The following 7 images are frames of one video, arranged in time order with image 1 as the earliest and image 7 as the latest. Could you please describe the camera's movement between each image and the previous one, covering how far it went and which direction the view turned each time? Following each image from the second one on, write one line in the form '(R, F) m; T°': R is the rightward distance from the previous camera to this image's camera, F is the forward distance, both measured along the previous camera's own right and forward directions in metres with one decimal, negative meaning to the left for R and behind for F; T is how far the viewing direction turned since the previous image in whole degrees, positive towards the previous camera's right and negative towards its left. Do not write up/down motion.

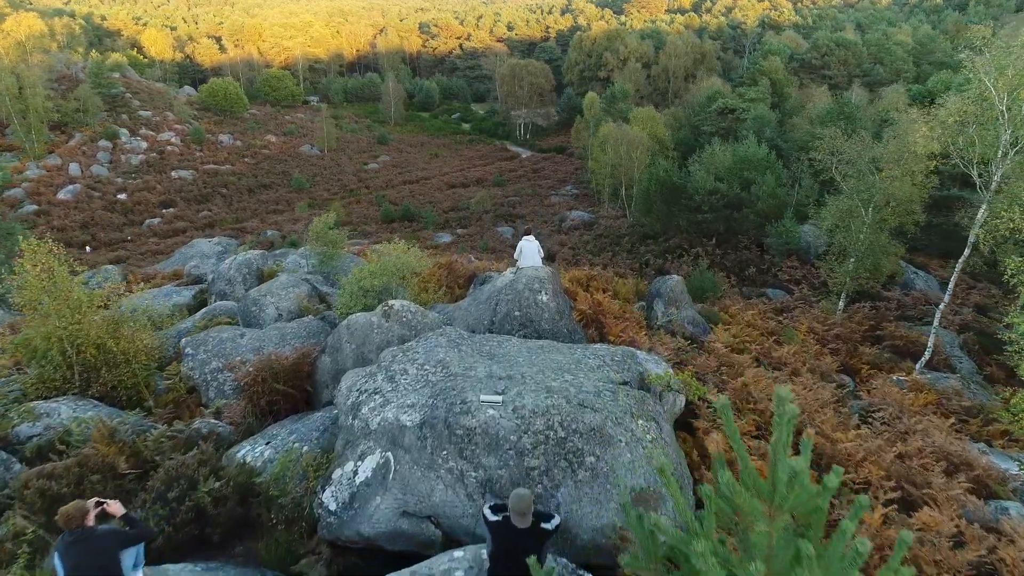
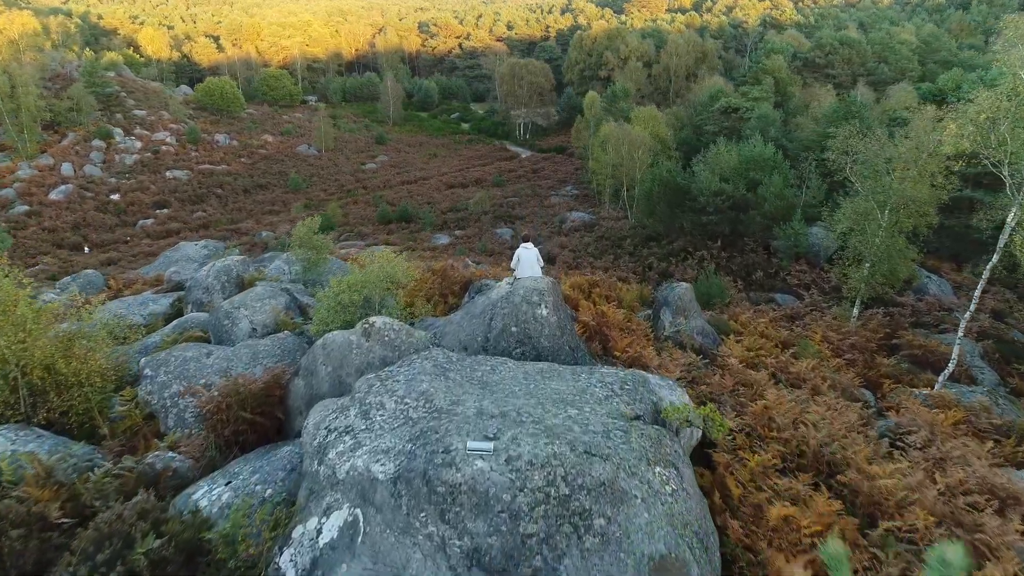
(0.0, +0.6) m; 0°
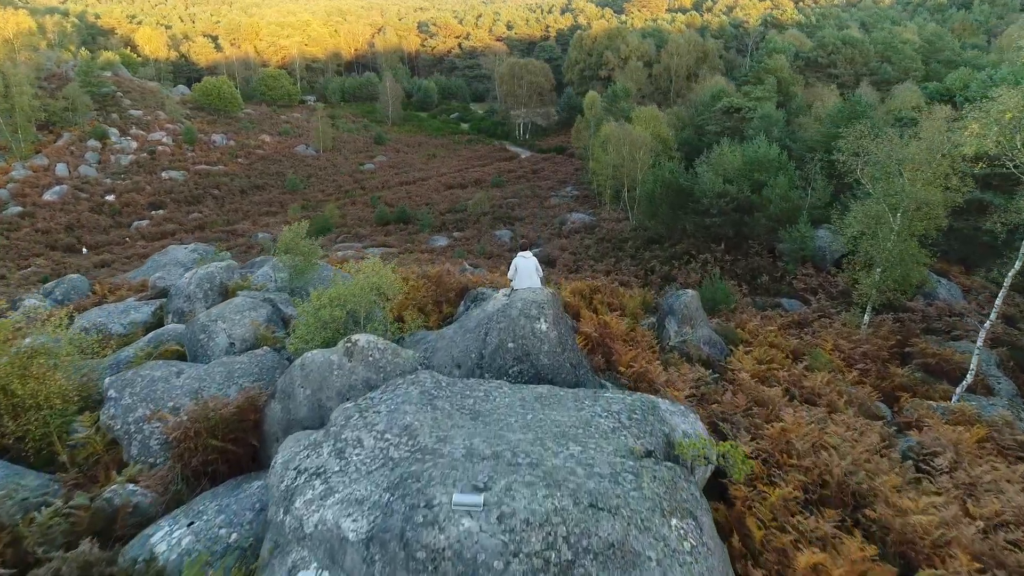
(0.0, +0.4) m; 0°
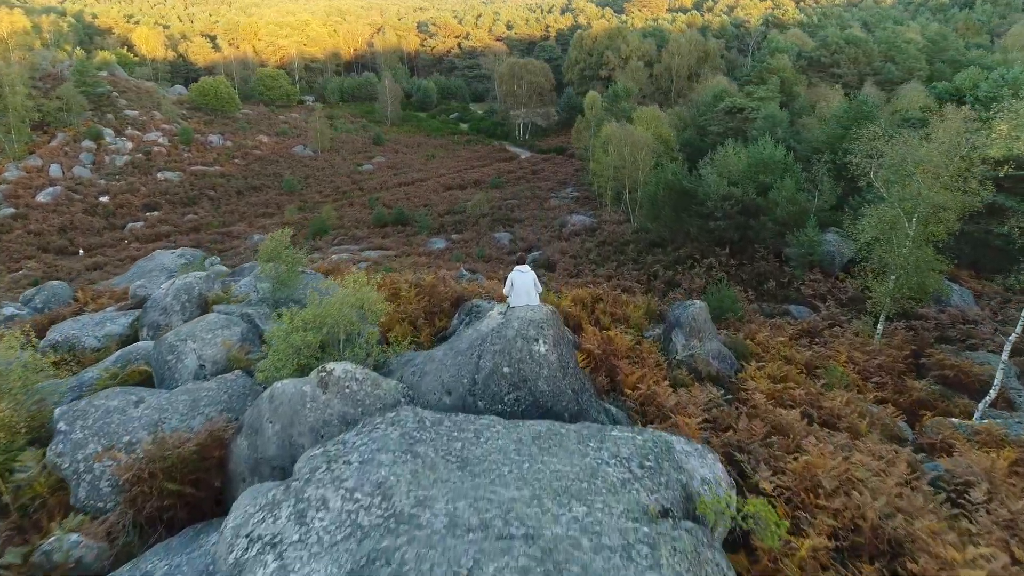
(0.0, +0.5) m; 0°
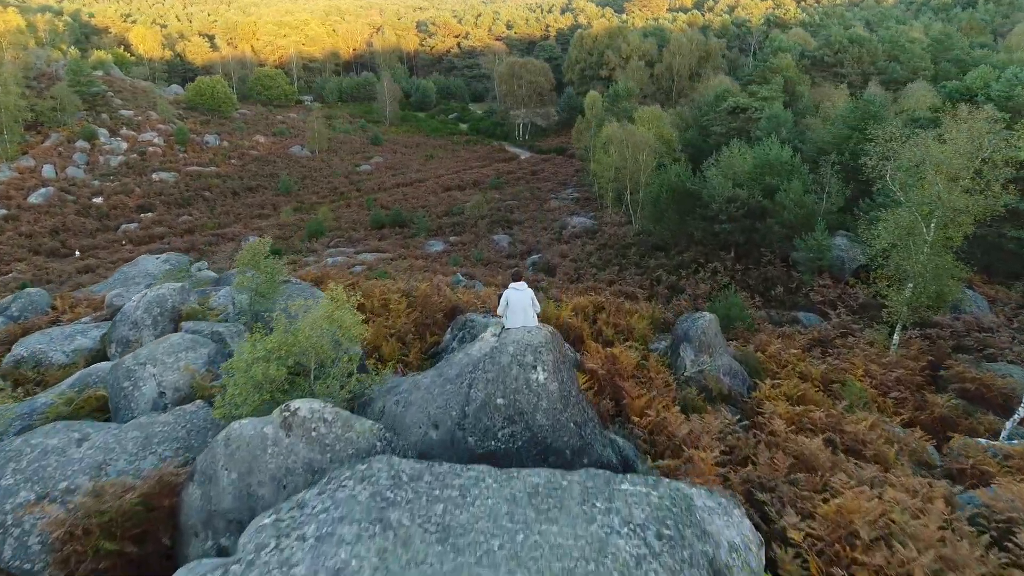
(0.0, +0.6) m; 0°
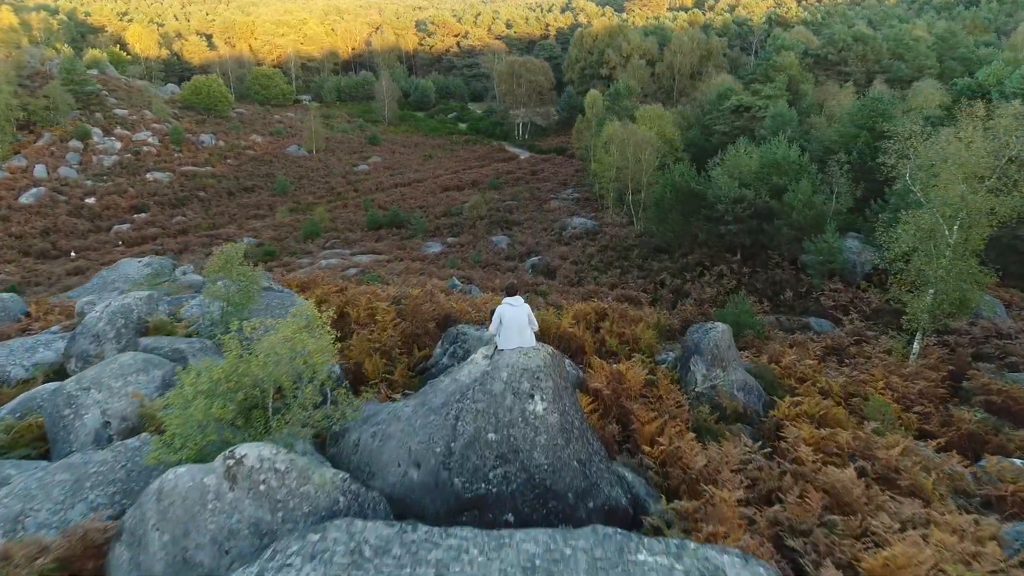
(0.0, +0.6) m; 0°
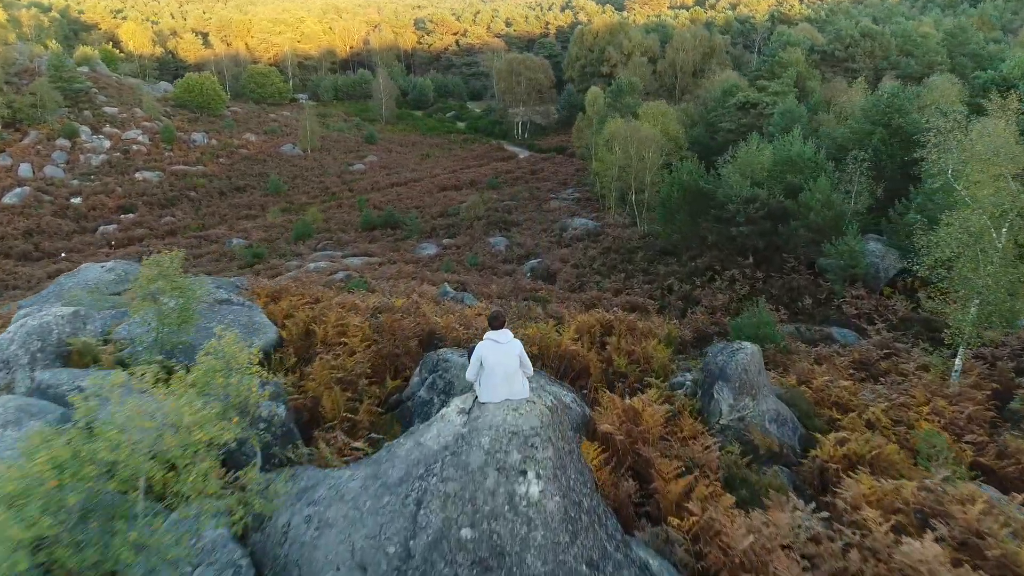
(+0.1, +1.1) m; 0°
